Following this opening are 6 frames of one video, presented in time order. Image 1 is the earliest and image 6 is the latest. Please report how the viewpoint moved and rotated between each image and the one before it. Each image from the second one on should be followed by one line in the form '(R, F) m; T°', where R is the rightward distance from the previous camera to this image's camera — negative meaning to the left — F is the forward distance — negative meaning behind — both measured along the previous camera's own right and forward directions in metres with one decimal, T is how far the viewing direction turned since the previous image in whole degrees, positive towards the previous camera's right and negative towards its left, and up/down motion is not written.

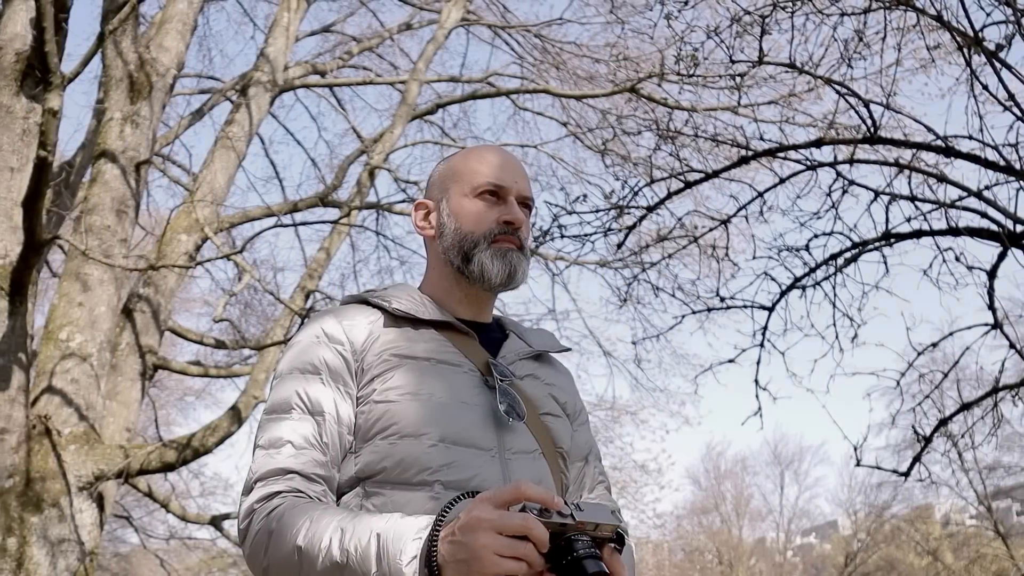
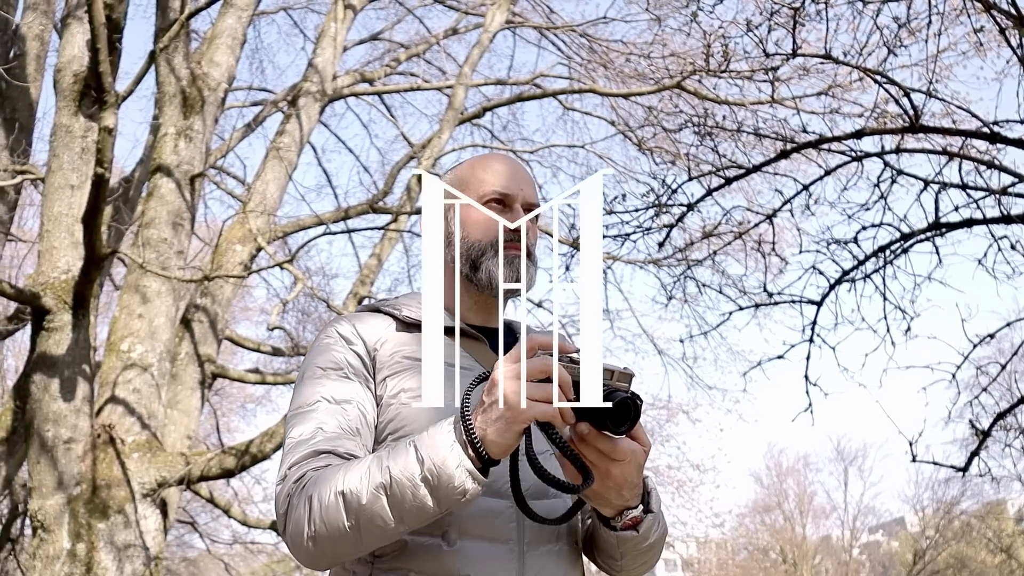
(+0.6, -0.1) m; -3°
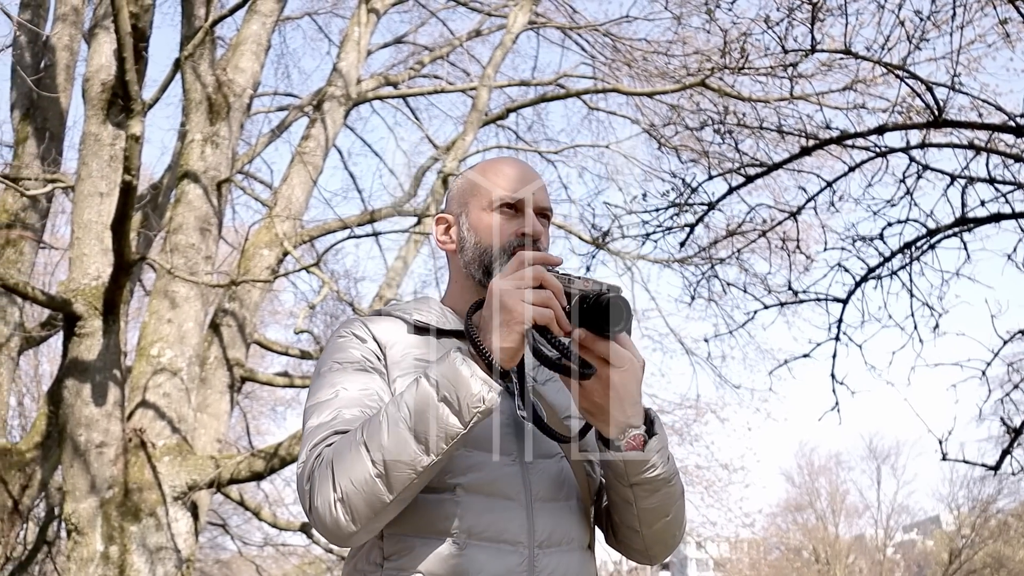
(+0.3, 0.0) m; -2°
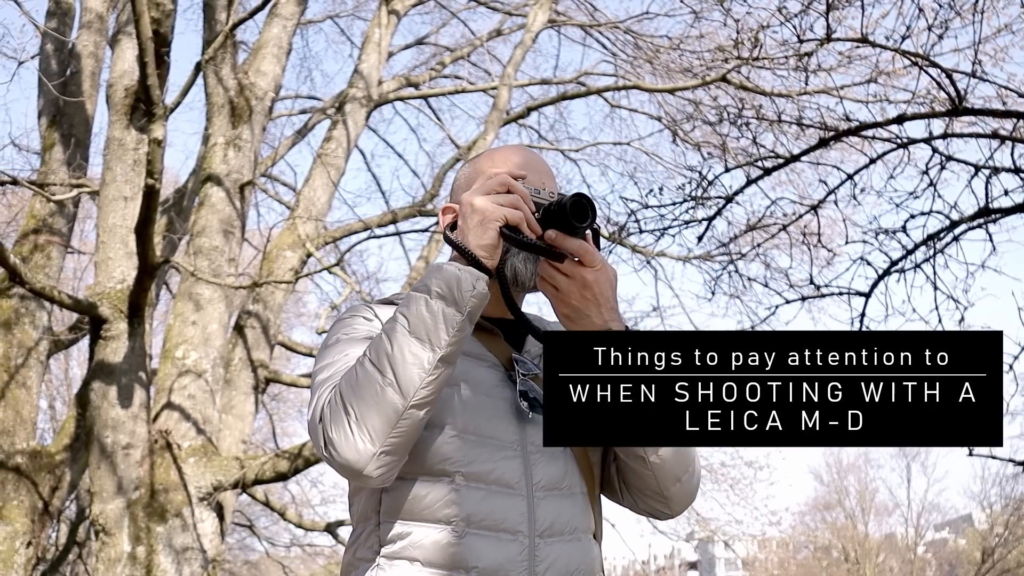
(+0.4, +0.2) m; -2°
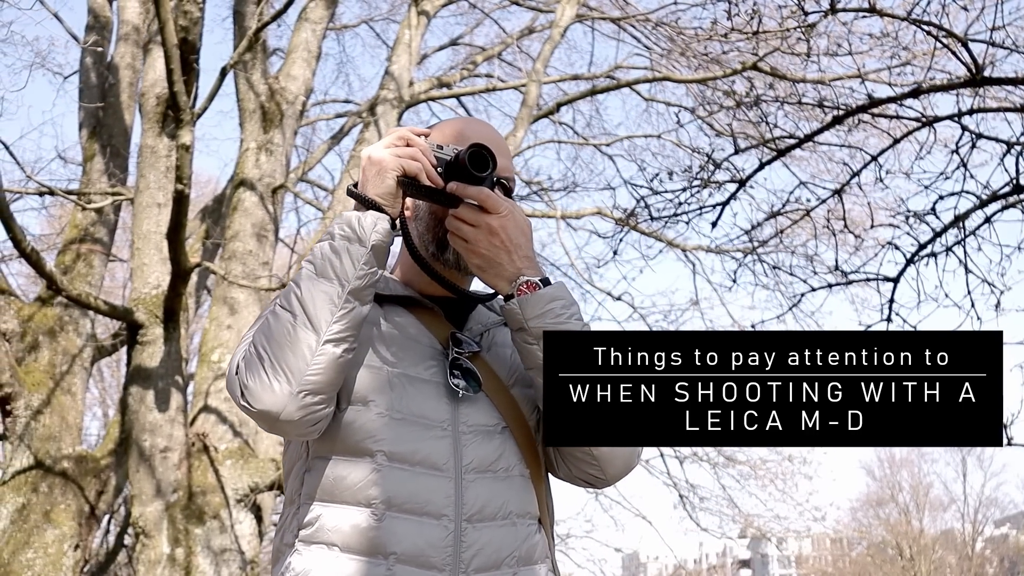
(+1.4, +0.6) m; -3°
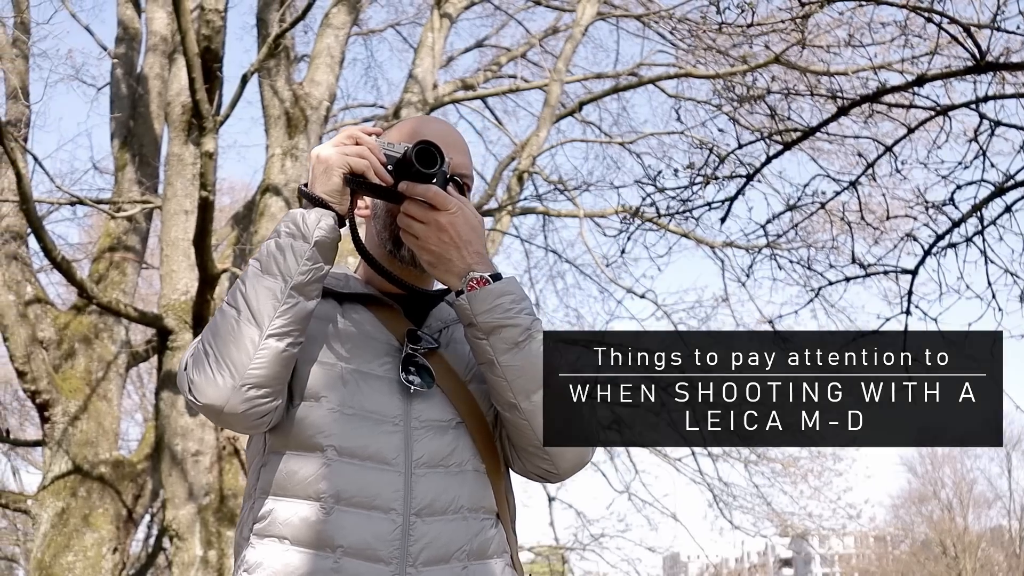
(+0.1, 0.0) m; -2°
